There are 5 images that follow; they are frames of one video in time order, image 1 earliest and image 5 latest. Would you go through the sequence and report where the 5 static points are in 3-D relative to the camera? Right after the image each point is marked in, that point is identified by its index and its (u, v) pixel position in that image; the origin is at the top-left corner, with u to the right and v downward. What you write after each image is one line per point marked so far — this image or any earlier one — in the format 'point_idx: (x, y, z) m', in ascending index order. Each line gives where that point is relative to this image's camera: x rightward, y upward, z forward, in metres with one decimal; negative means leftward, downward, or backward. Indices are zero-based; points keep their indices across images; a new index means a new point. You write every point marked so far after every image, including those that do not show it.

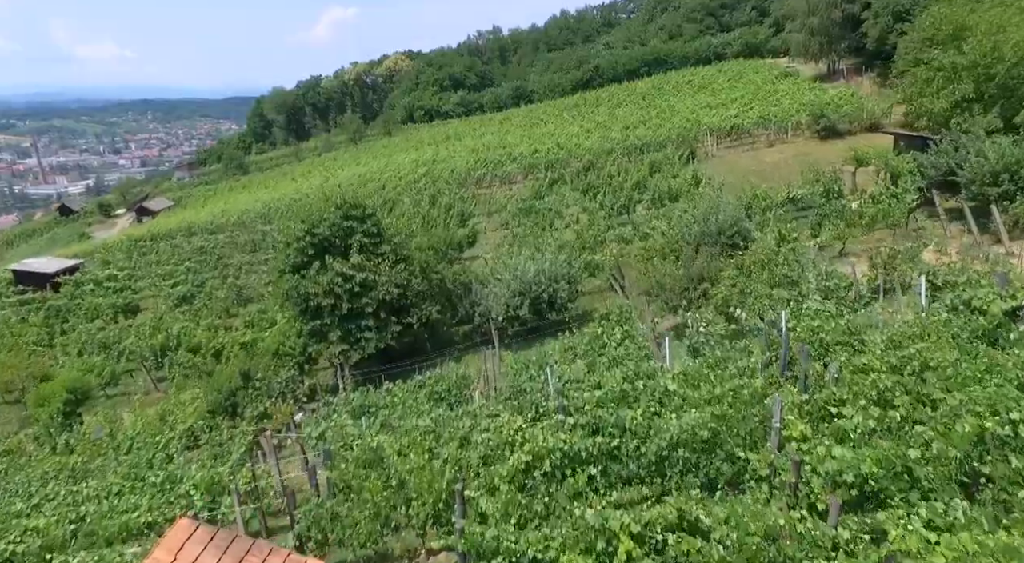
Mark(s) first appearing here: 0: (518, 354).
0: (+0.2, -2.0, +18.9) m
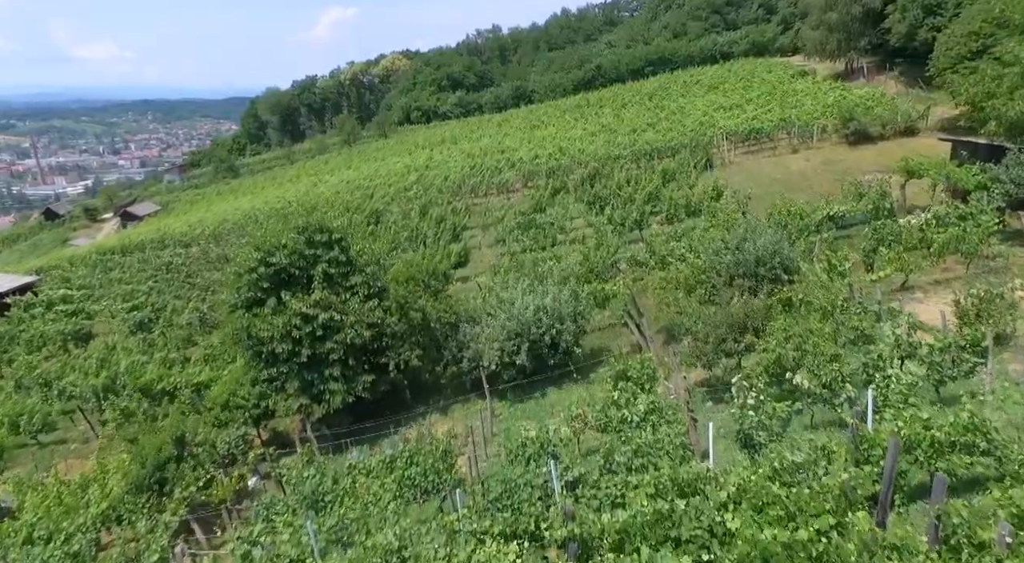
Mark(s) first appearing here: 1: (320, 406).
0: (+0.1, -2.8, +15.6) m
1: (-4.2, -2.7, +15.9) m
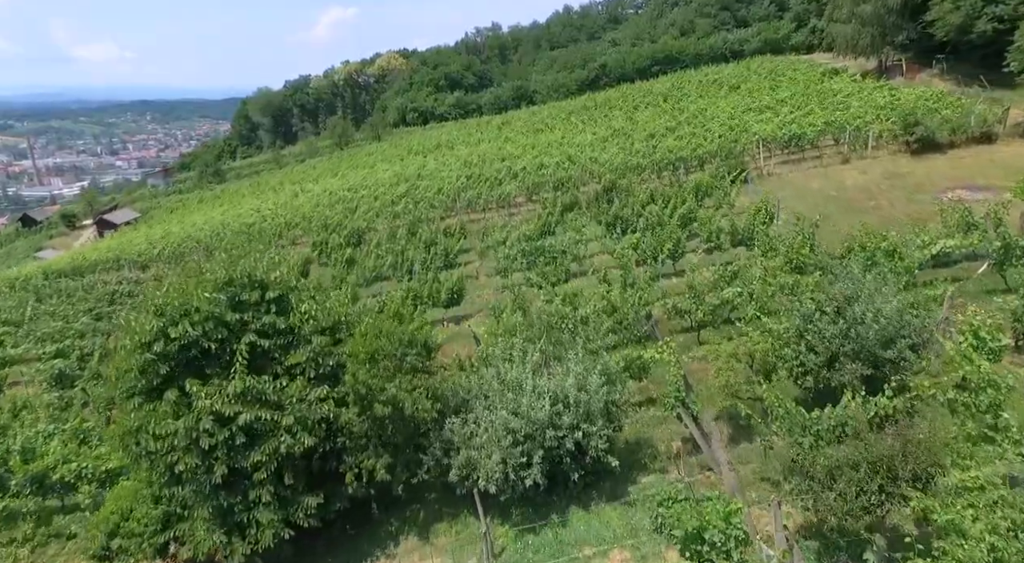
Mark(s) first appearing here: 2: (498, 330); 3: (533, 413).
0: (+0.2, -4.1, +10.8) m
1: (-4.1, -4.0, +11.0) m
2: (-0.3, -1.2, +17.7) m
3: (+0.3, -2.0, +11.5) m
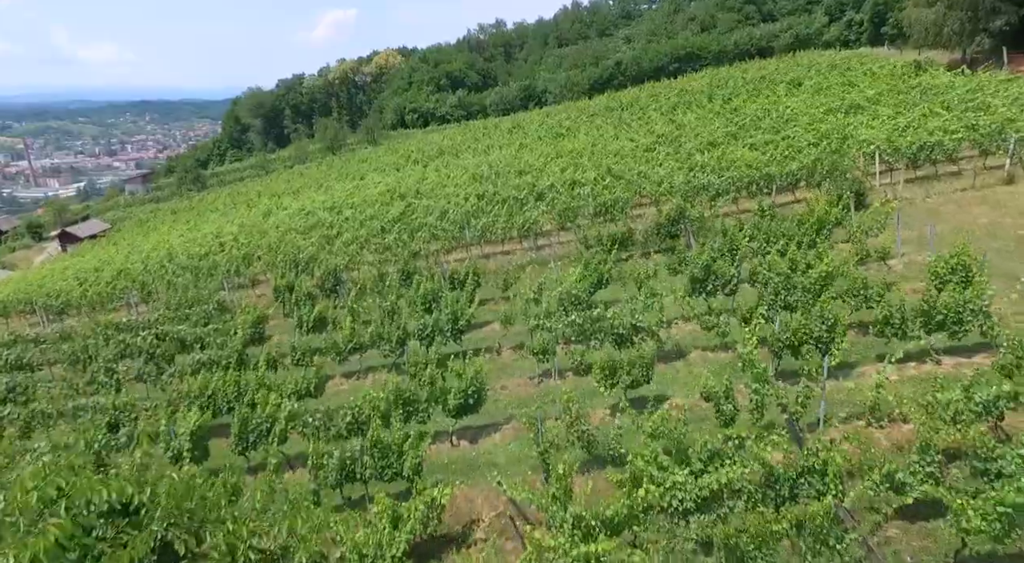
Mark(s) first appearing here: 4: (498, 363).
0: (+1.1, -5.9, +2.9) m
1: (-3.2, -5.8, +3.1) m
2: (+0.6, -3.0, +9.7) m
3: (+1.2, -3.9, +3.5) m
4: (-0.3, -1.9, +17.3) m
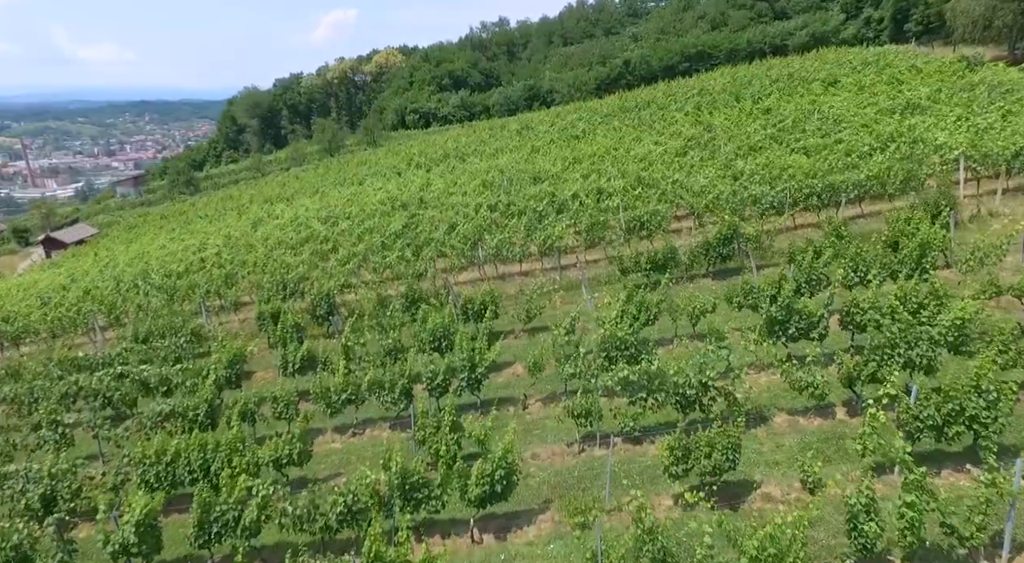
0: (+1.7, -6.7, -0.4) m
1: (-2.6, -6.5, -0.2) m
2: (+1.2, -3.8, +6.4) m
3: (+1.9, -4.6, +0.2) m
4: (+0.3, -2.7, +14.0) m
